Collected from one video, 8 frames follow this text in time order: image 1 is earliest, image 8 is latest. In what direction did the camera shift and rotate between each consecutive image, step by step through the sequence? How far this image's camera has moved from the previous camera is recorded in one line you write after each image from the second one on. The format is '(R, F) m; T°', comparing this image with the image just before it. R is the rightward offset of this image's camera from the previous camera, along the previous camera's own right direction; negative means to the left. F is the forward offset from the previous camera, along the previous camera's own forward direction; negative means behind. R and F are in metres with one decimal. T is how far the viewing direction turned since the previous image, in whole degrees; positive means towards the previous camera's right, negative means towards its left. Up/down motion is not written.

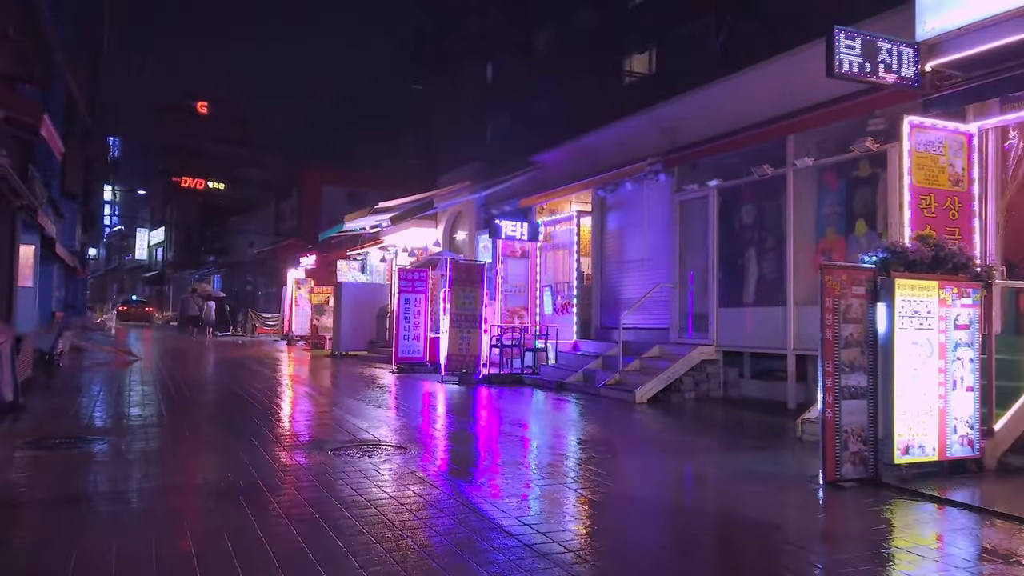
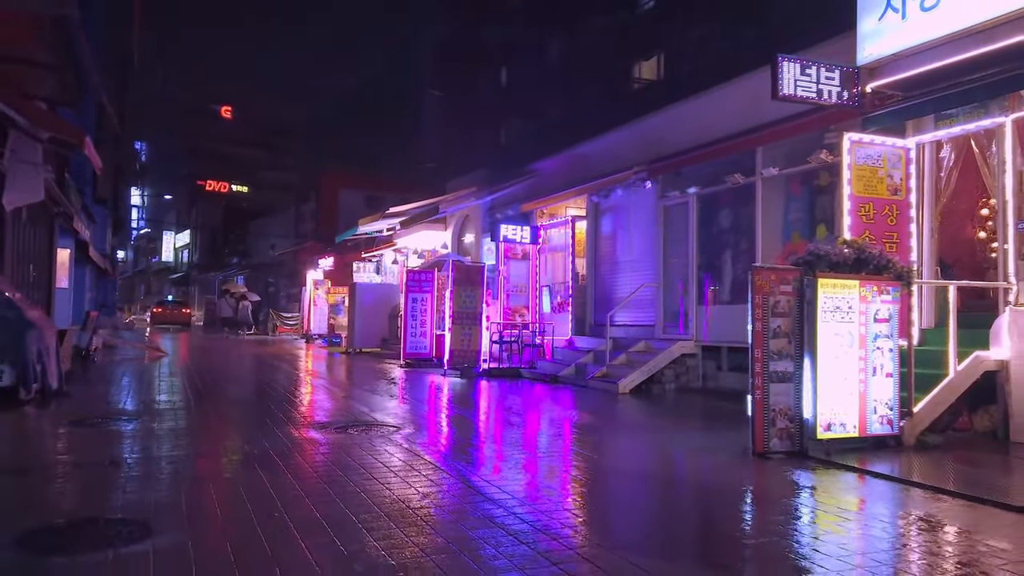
(+0.4, -1.0) m; -2°
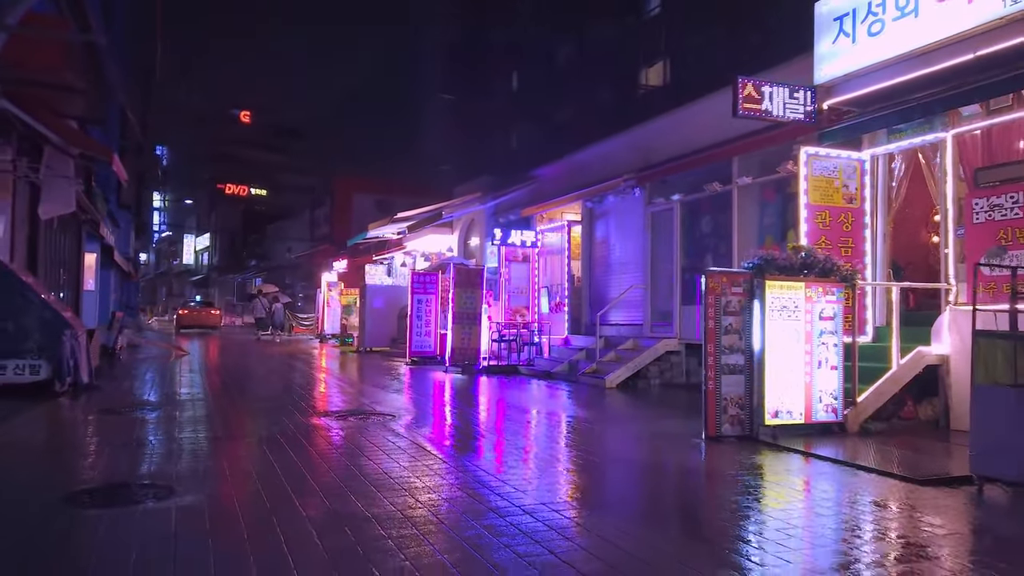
(+0.4, -0.8) m; -1°
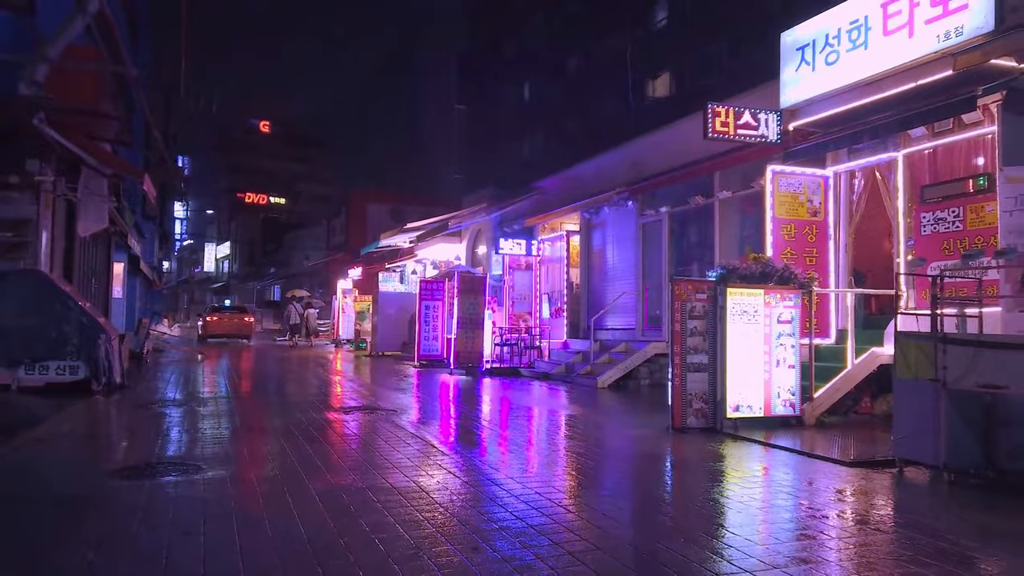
(+0.3, -0.9) m; -1°
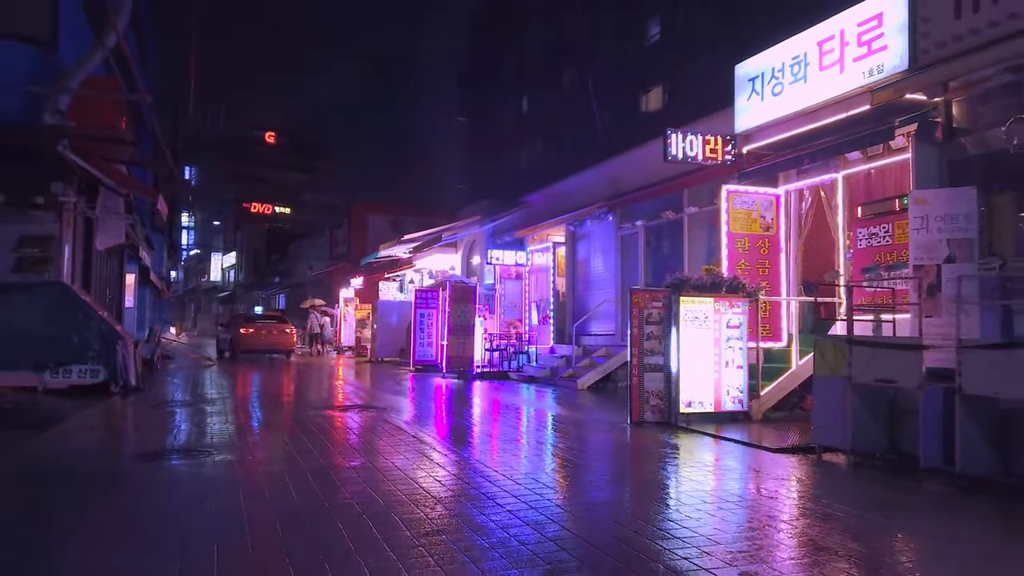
(+0.4, -1.0) m; 0°
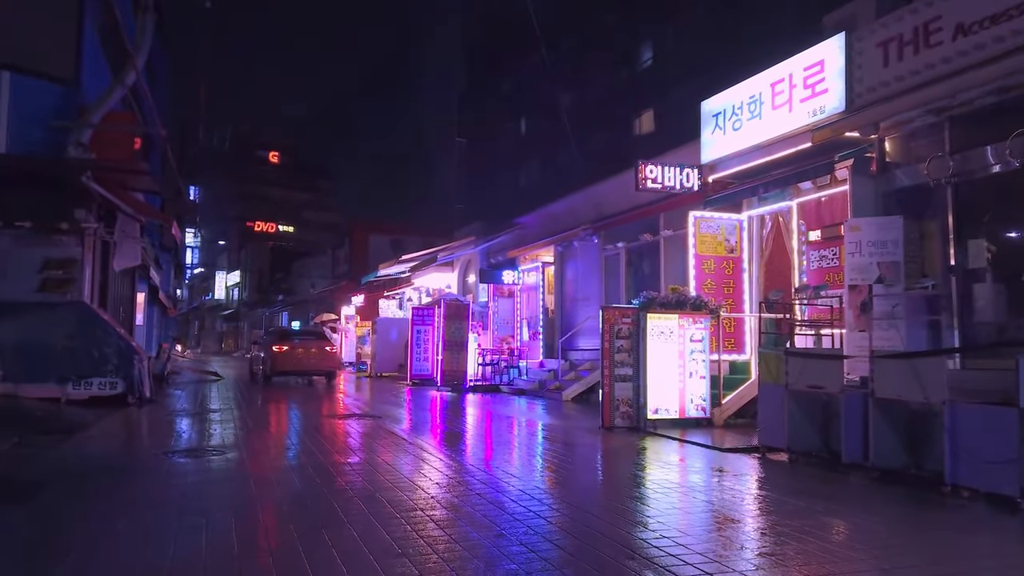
(+0.3, -1.0) m; 0°
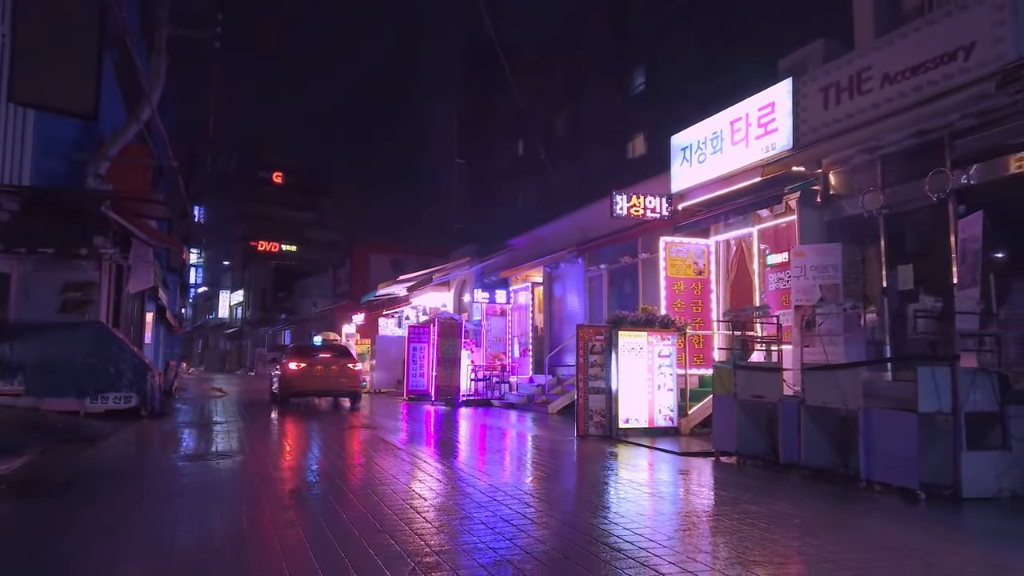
(+0.3, -1.0) m; 0°
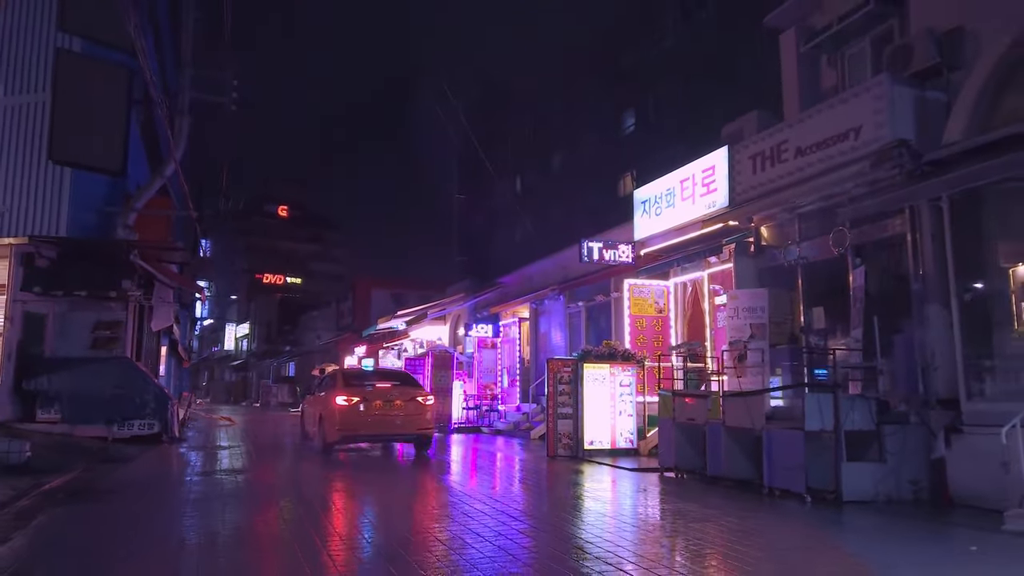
(+0.4, -1.7) m; 0°
